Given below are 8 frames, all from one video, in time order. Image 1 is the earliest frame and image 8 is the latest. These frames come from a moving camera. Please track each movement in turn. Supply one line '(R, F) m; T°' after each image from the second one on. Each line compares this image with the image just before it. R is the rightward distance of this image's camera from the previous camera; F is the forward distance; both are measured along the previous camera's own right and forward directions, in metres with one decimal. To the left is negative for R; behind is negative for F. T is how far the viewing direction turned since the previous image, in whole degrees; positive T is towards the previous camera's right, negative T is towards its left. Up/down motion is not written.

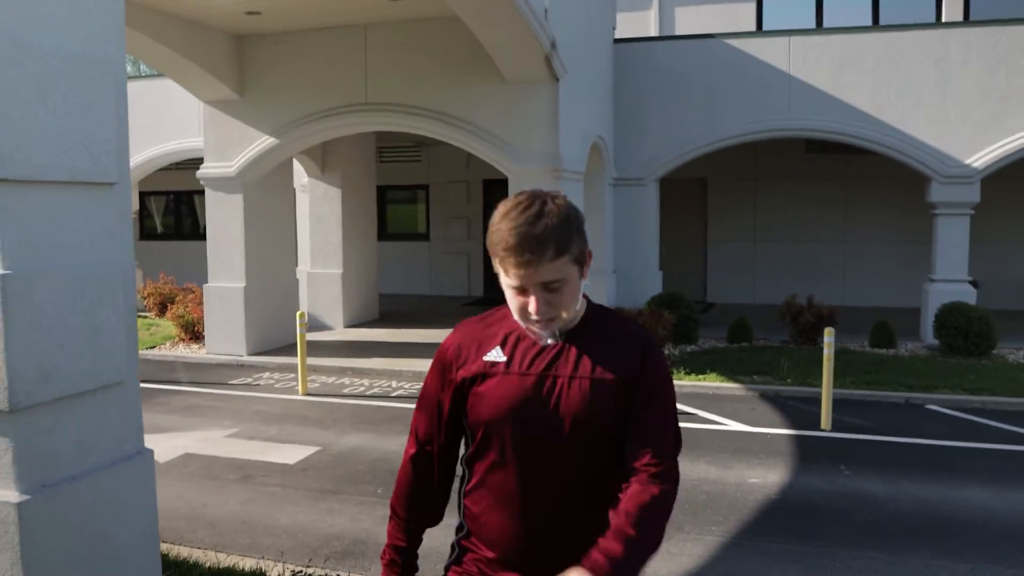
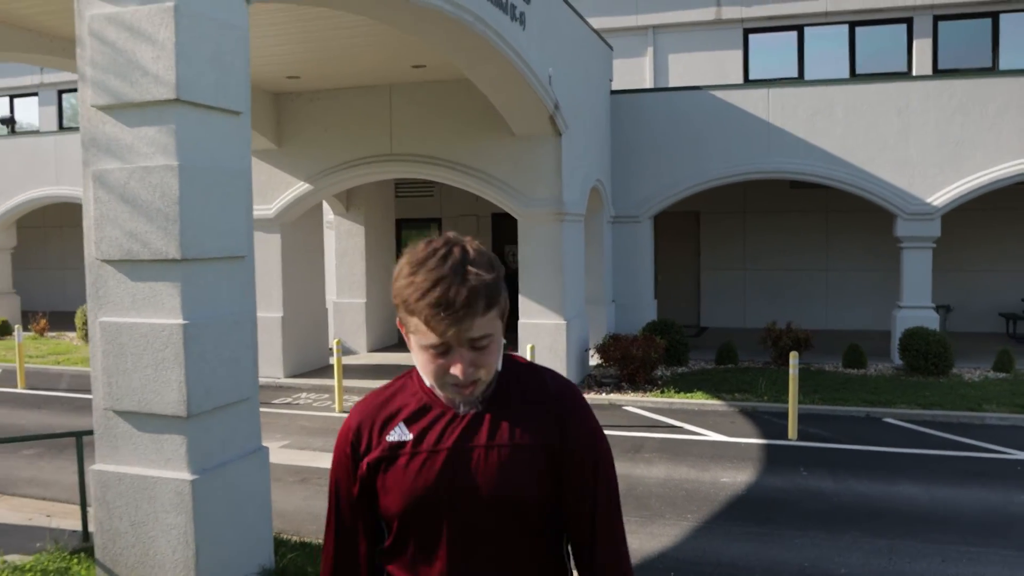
(-0.1, -1.5) m; 0°
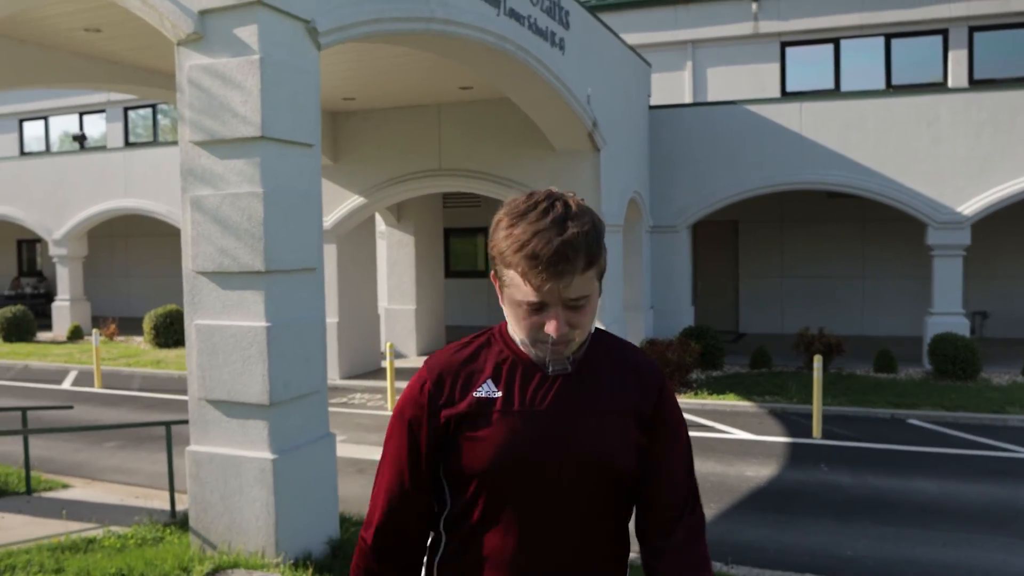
(+0.1, -0.7) m; -3°
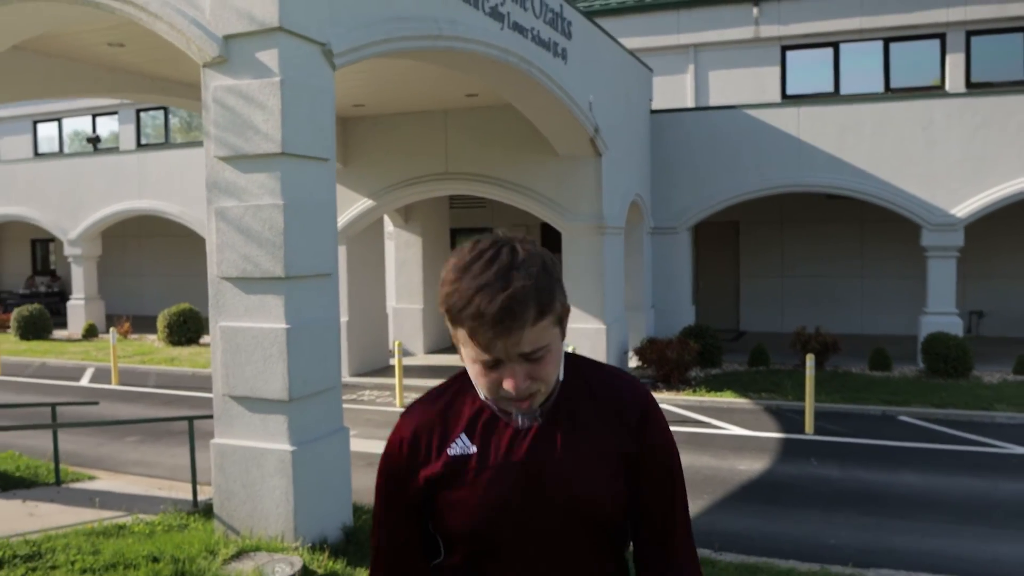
(0.0, -0.4) m; 0°
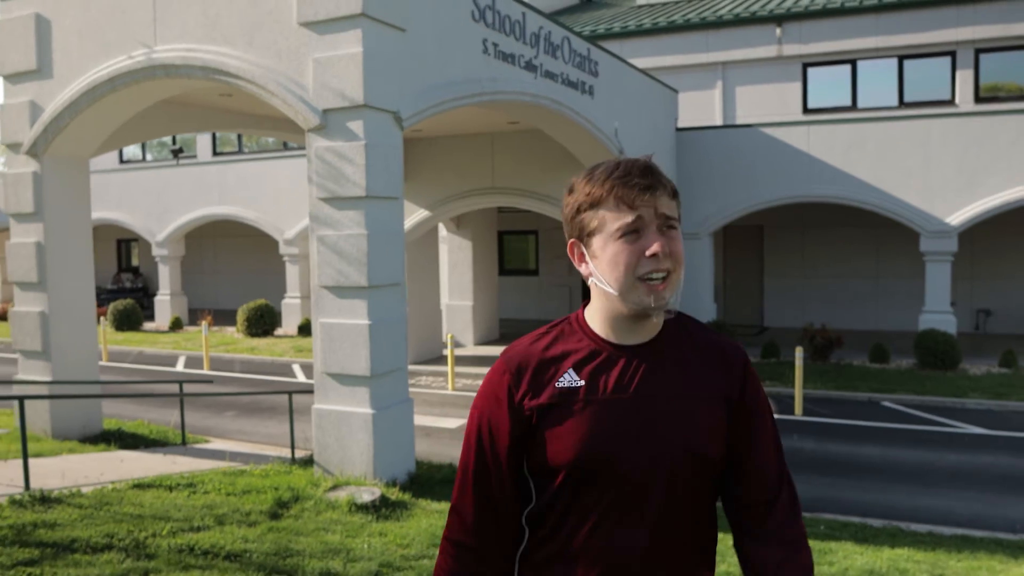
(+0.3, -2.0) m; -4°
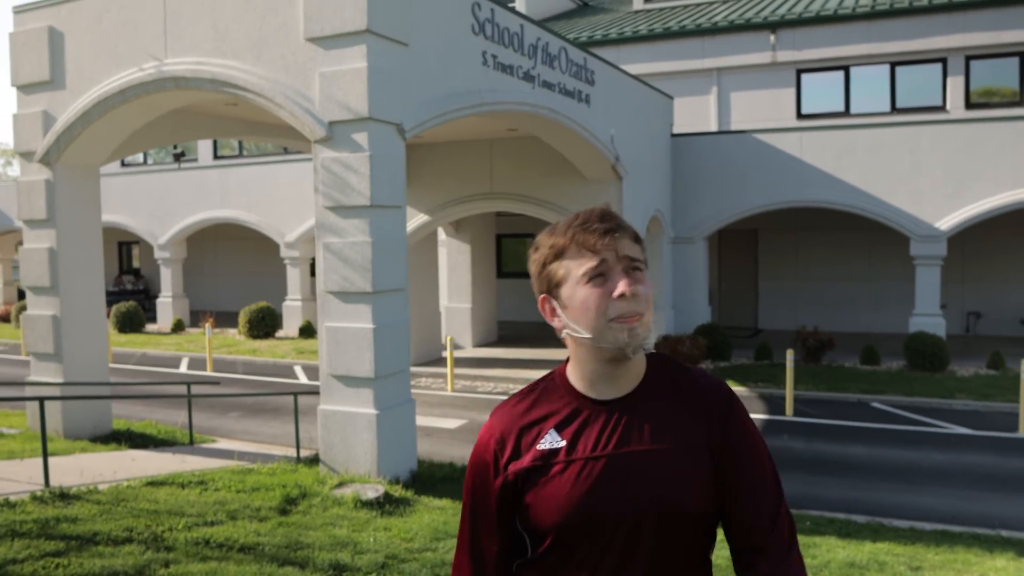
(0.0, -0.3) m; 0°
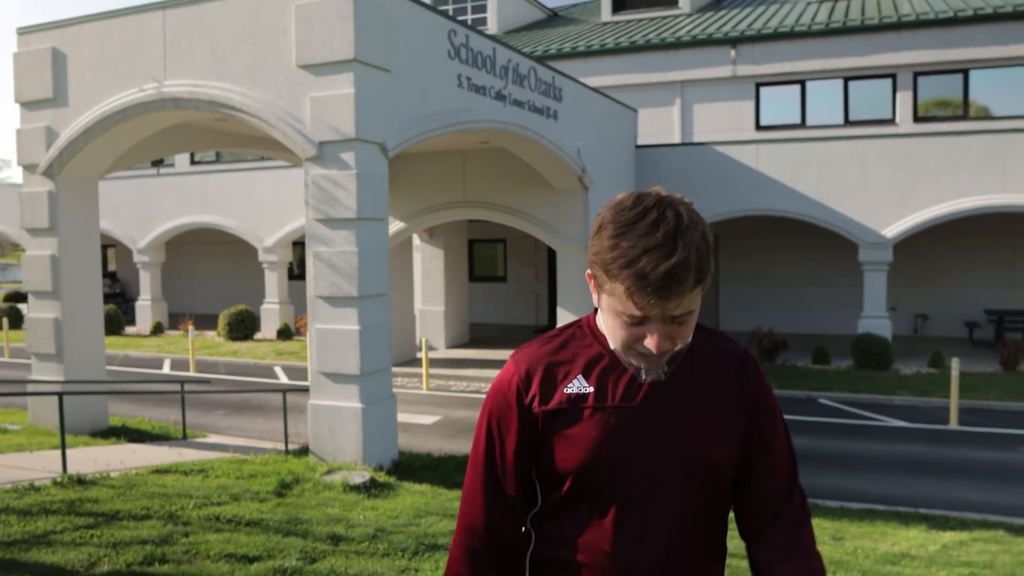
(0.0, -0.9) m; +2°
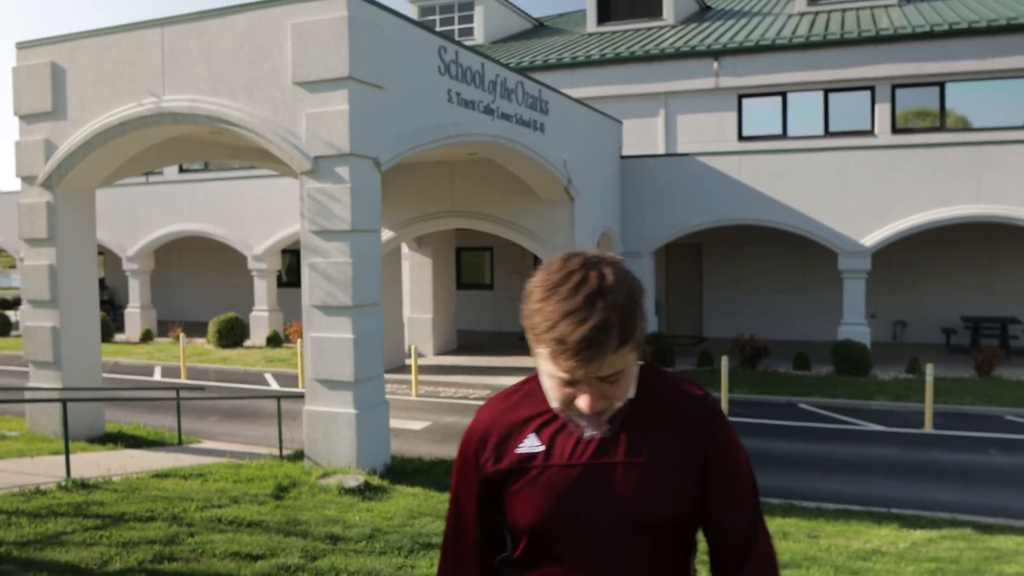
(0.0, -0.3) m; +1°
